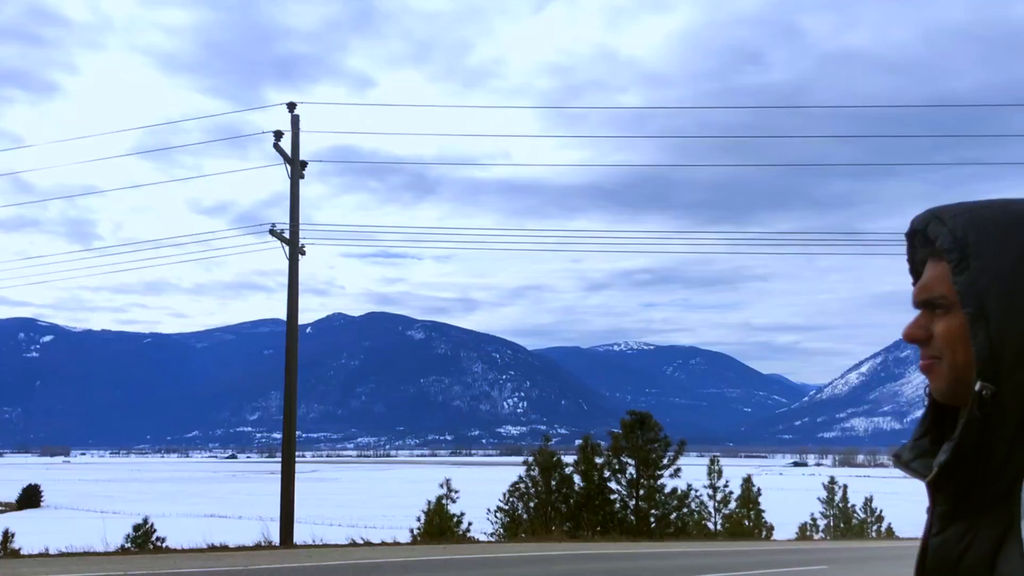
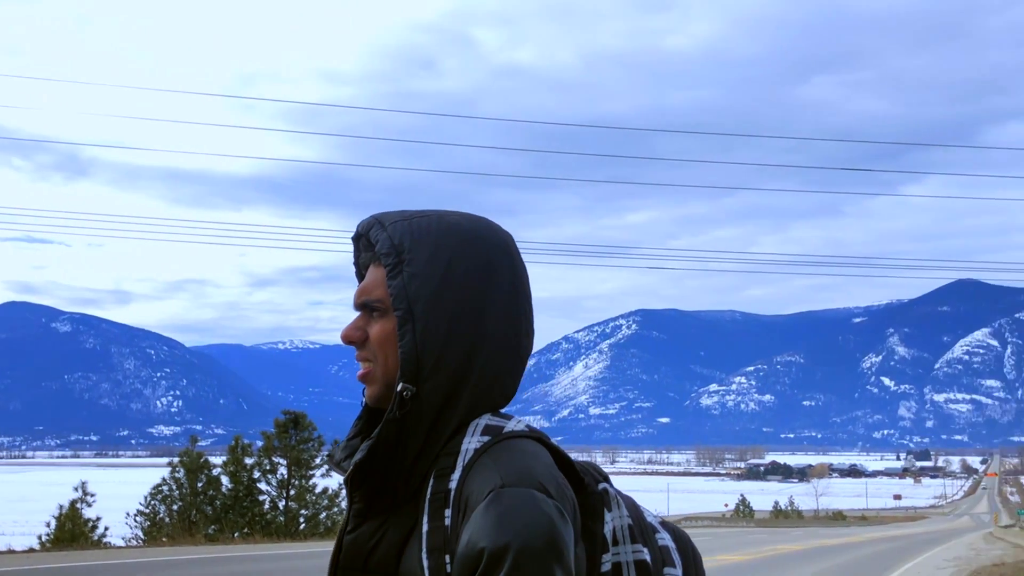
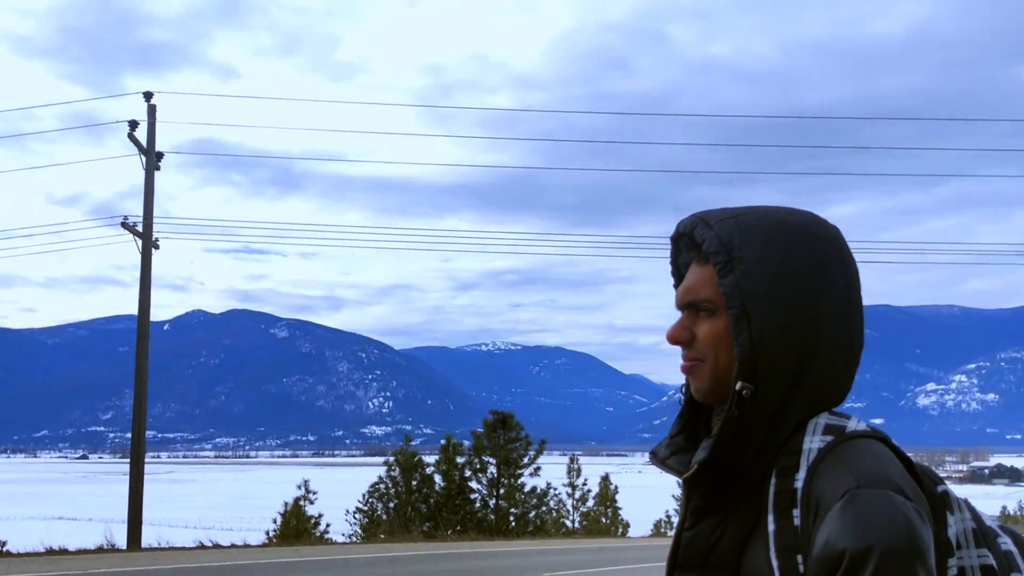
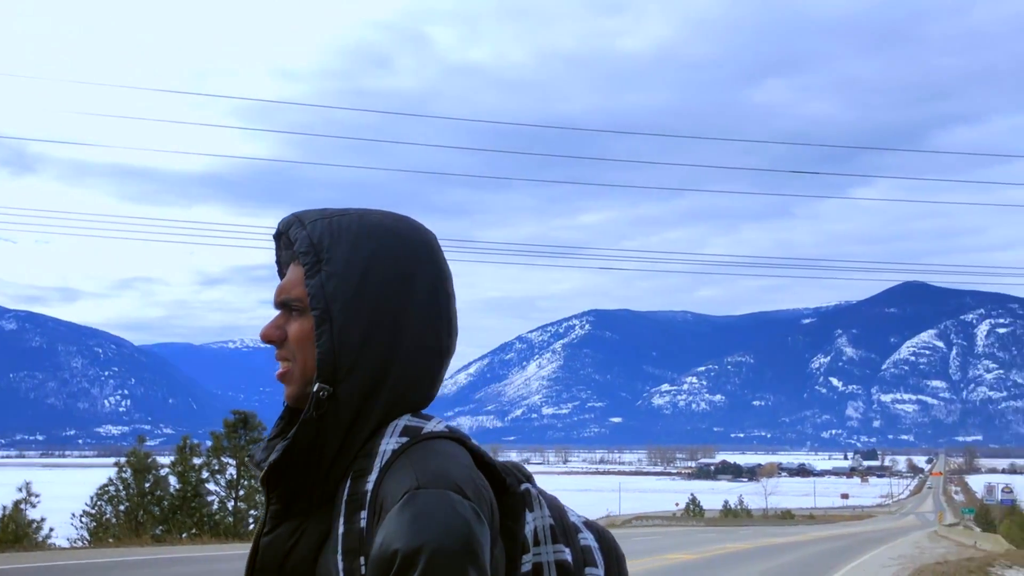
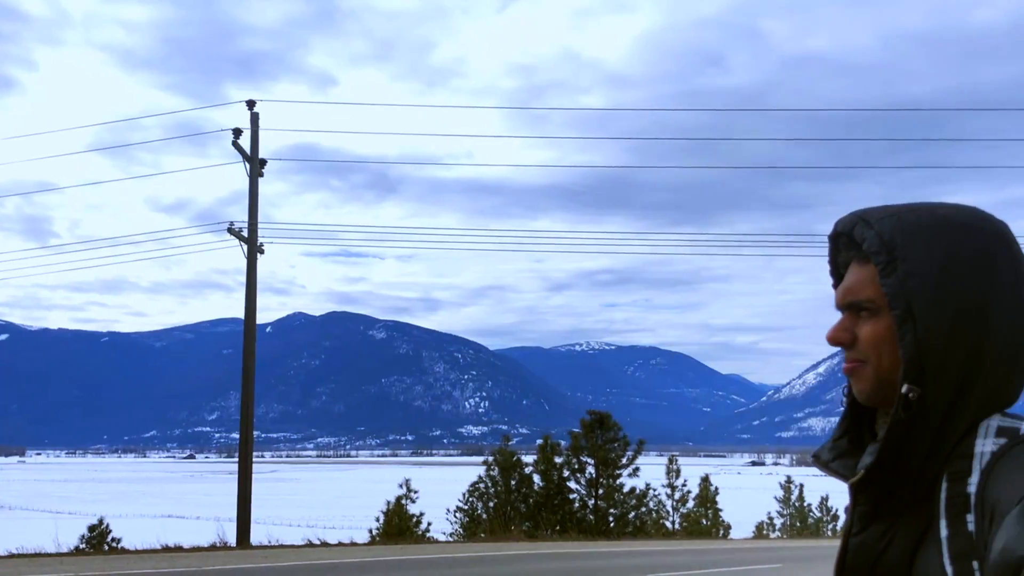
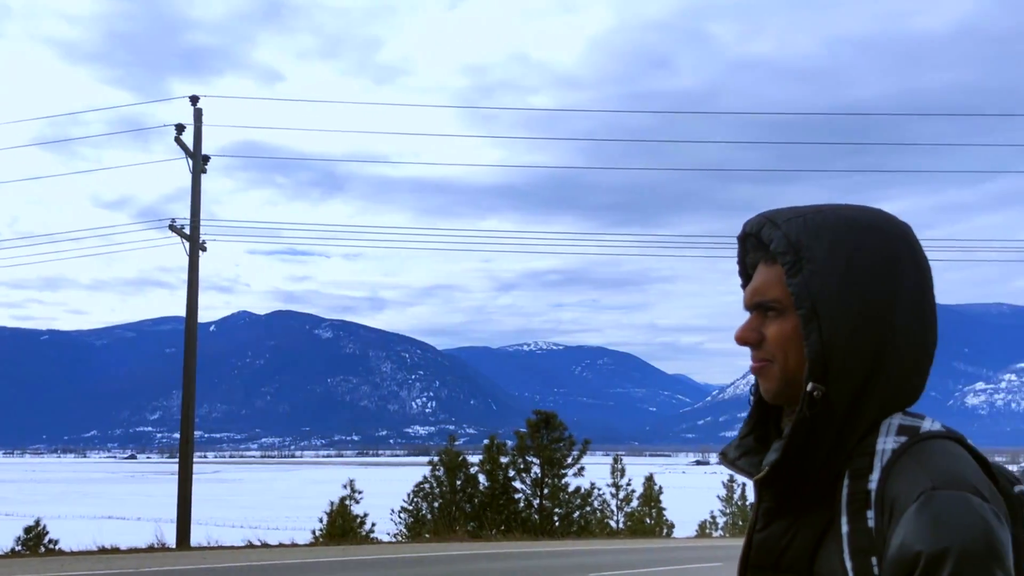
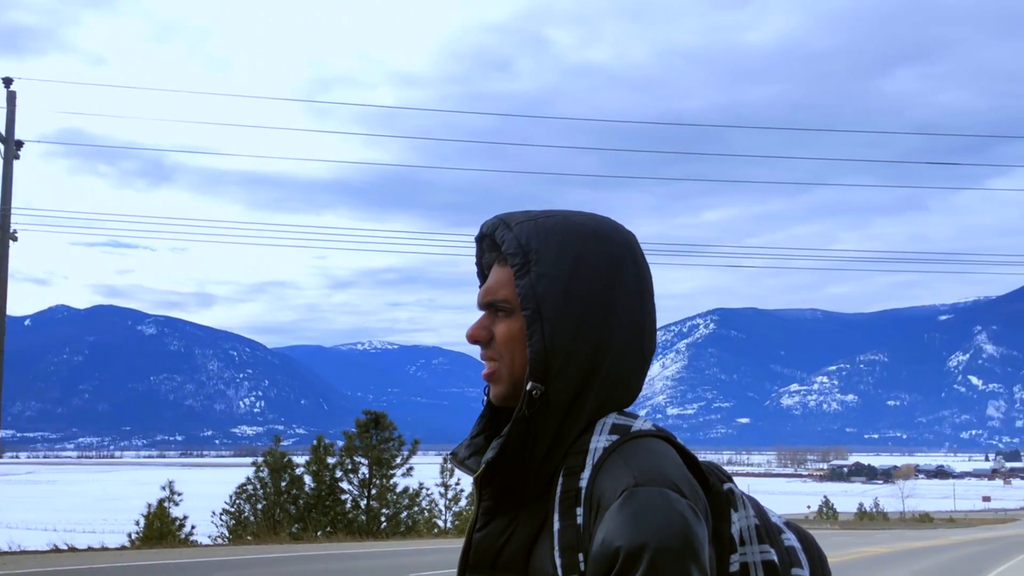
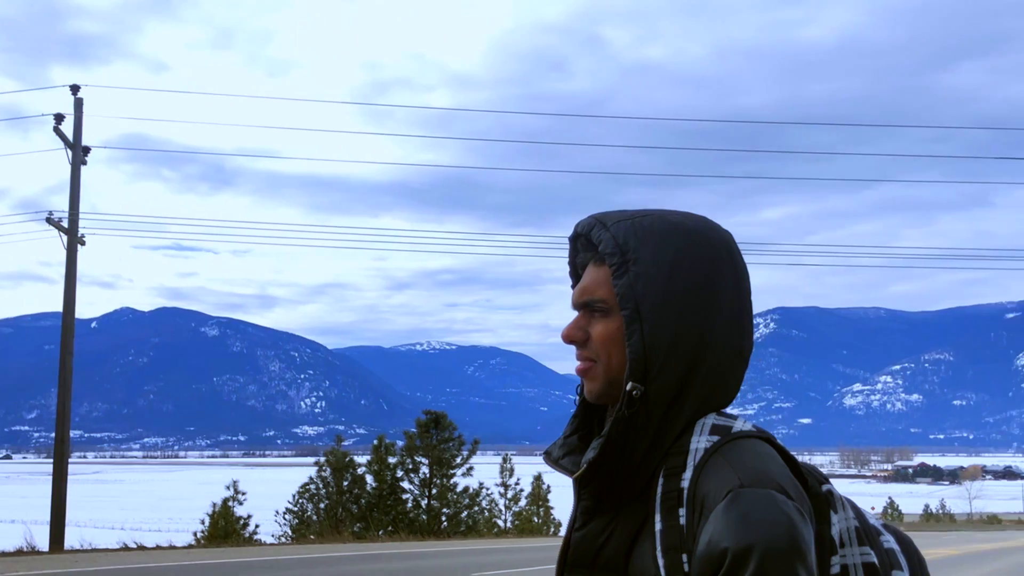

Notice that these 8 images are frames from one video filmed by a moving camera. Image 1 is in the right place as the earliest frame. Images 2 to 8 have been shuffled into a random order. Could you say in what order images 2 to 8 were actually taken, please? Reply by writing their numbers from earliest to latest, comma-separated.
5, 6, 3, 8, 7, 2, 4
